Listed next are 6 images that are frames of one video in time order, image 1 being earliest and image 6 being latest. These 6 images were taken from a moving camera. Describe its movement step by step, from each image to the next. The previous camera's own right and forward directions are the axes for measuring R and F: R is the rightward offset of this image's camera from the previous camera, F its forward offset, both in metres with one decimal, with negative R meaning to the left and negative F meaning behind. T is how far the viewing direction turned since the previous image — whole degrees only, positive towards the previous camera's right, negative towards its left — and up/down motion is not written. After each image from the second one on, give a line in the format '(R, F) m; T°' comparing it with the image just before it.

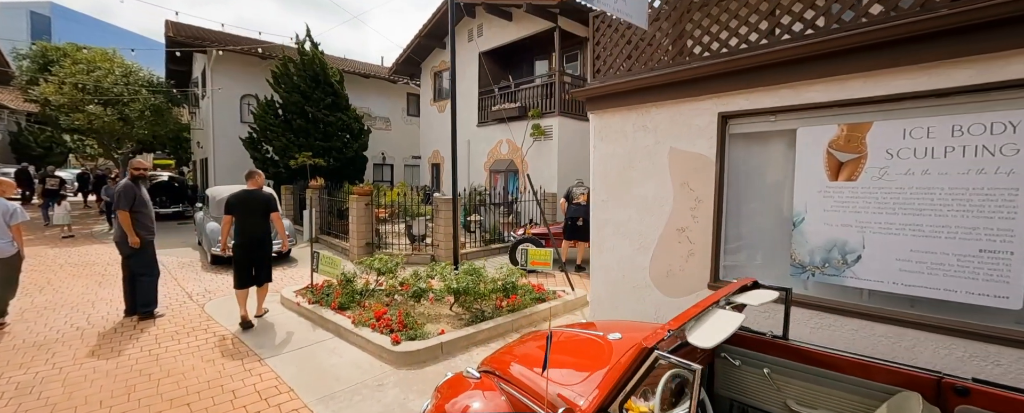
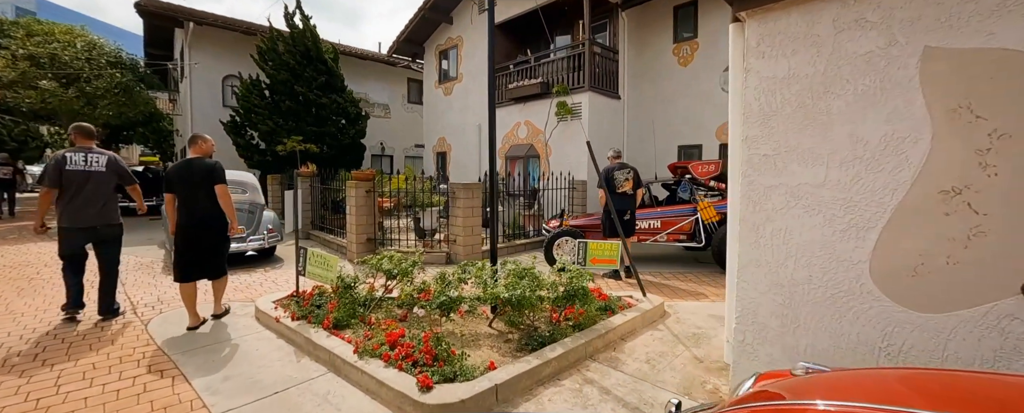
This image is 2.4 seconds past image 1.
(-0.6, +1.6) m; 0°
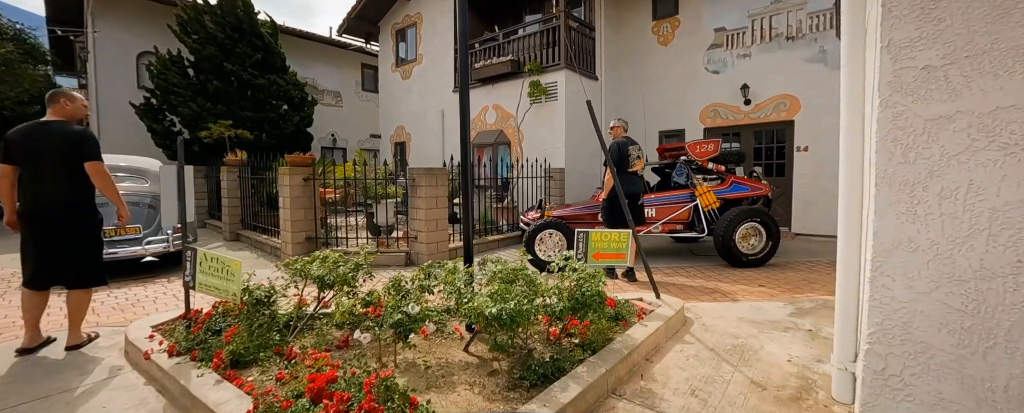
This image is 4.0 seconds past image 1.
(-0.1, +1.1) m; +5°
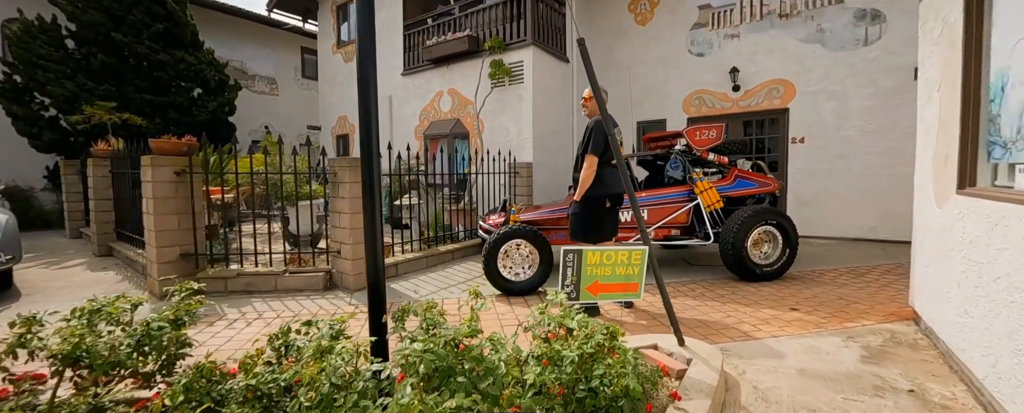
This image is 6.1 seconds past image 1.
(+0.1, +1.4) m; +5°
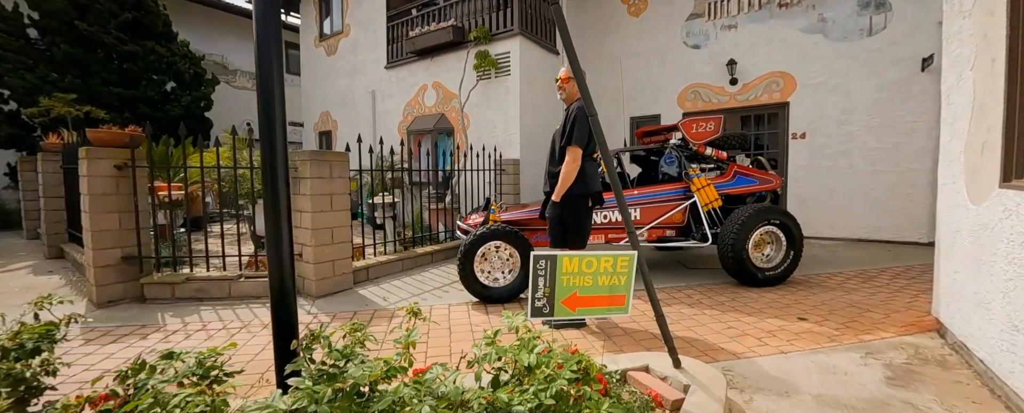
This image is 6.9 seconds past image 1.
(+0.2, +0.4) m; +1°
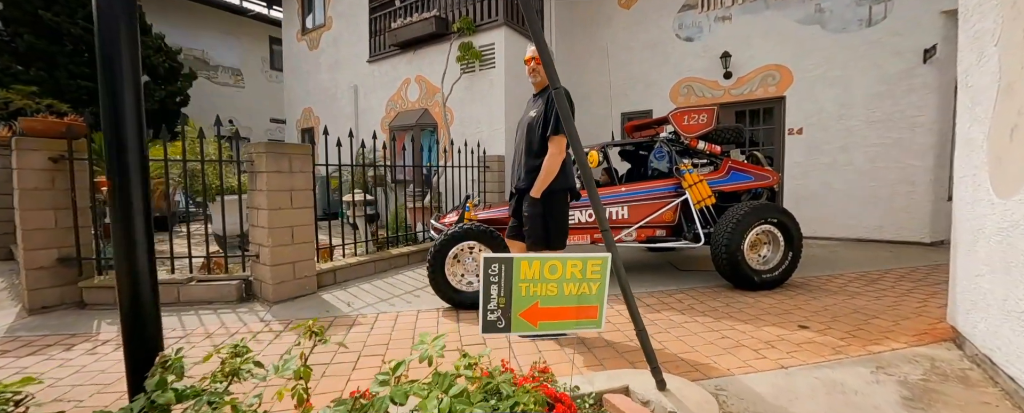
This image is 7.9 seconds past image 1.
(+0.2, +0.3) m; +1°
